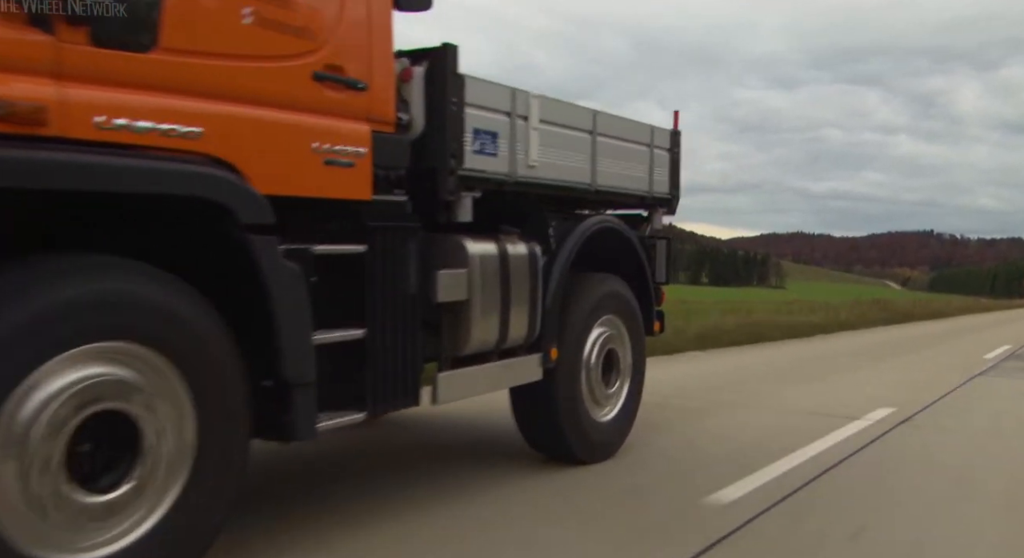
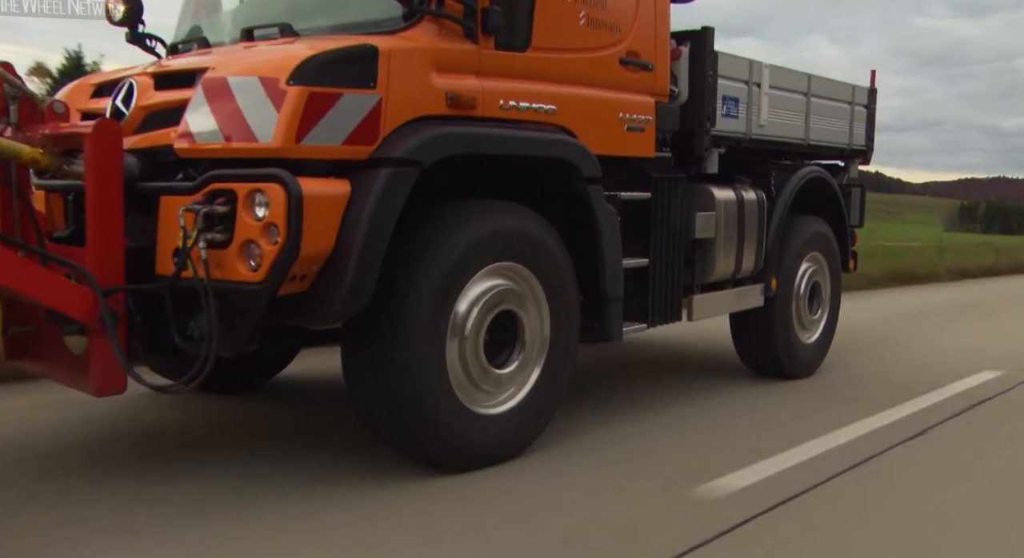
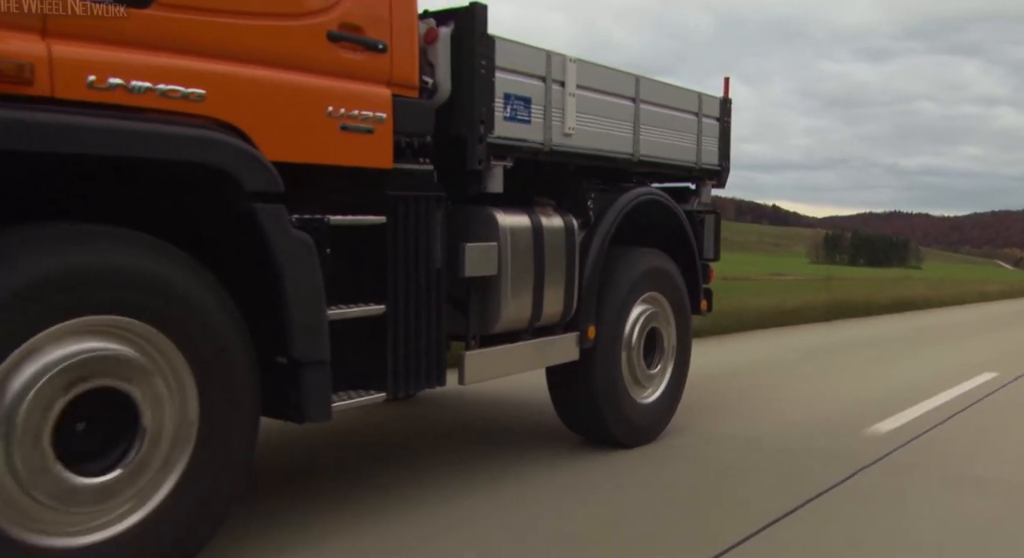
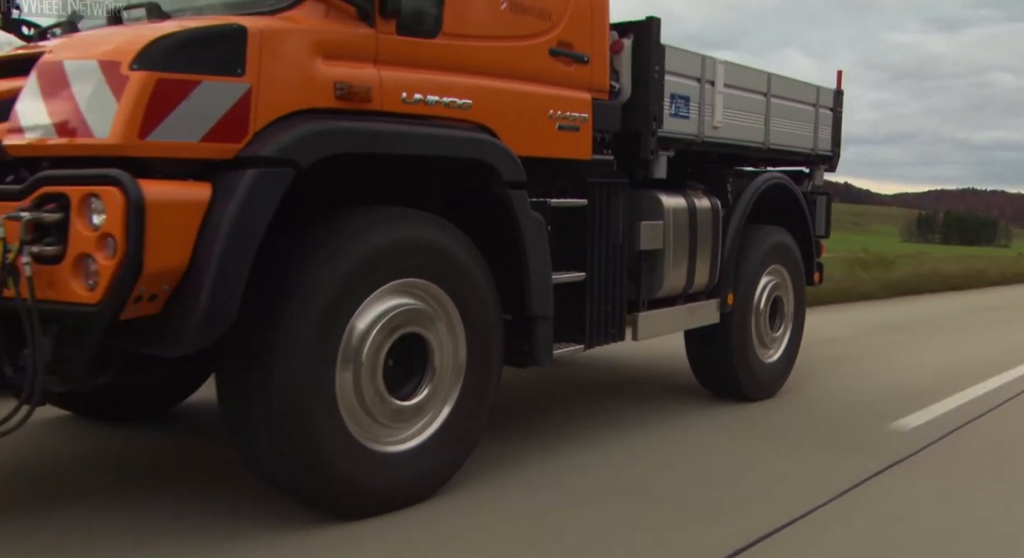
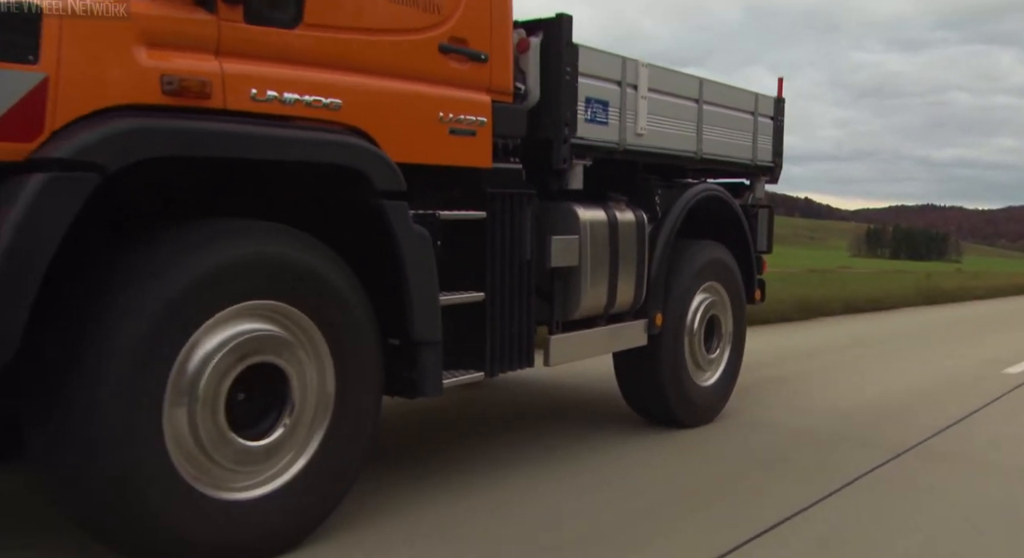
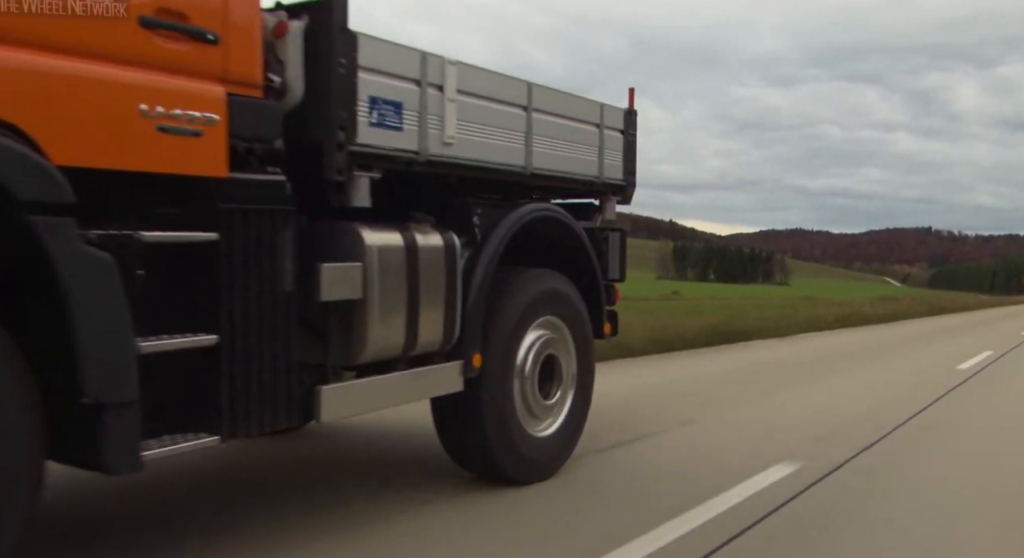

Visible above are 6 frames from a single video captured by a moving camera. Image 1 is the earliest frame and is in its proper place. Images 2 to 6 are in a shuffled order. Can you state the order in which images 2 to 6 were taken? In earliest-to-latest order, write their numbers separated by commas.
6, 3, 5, 4, 2
